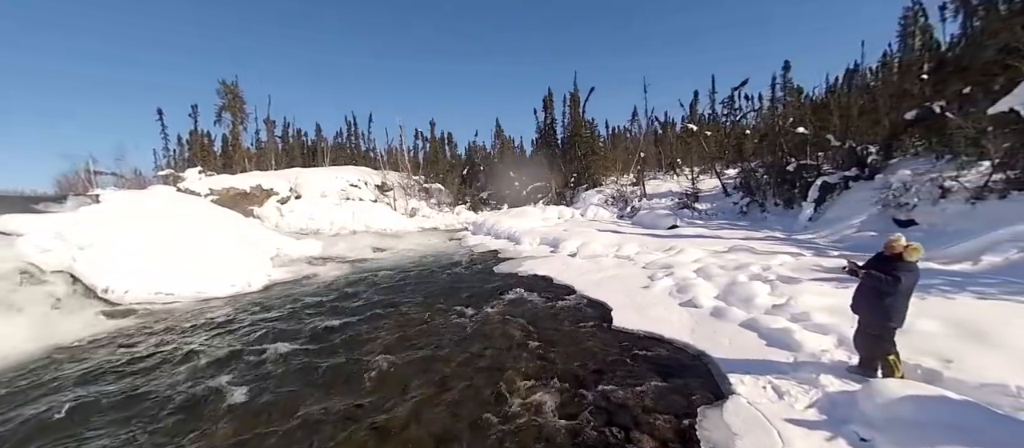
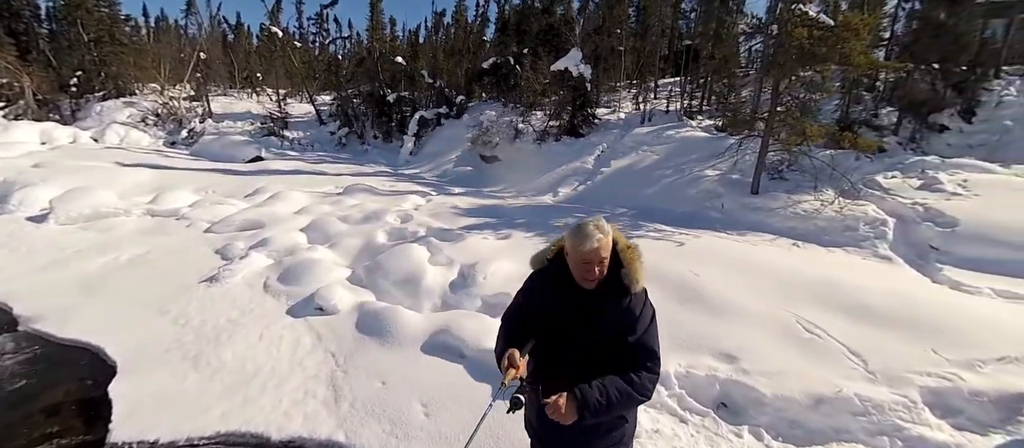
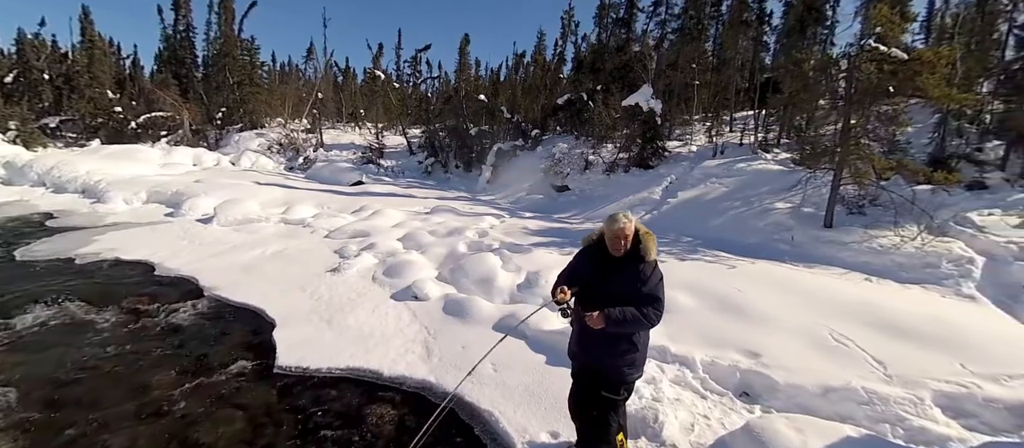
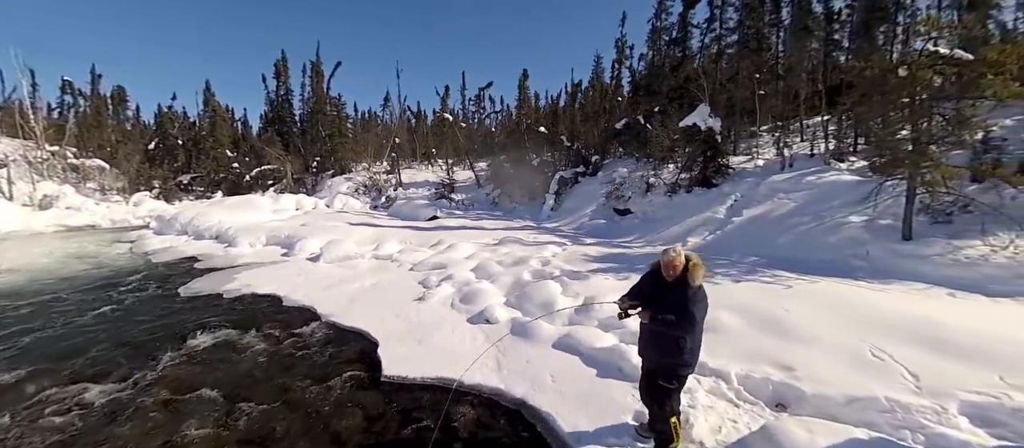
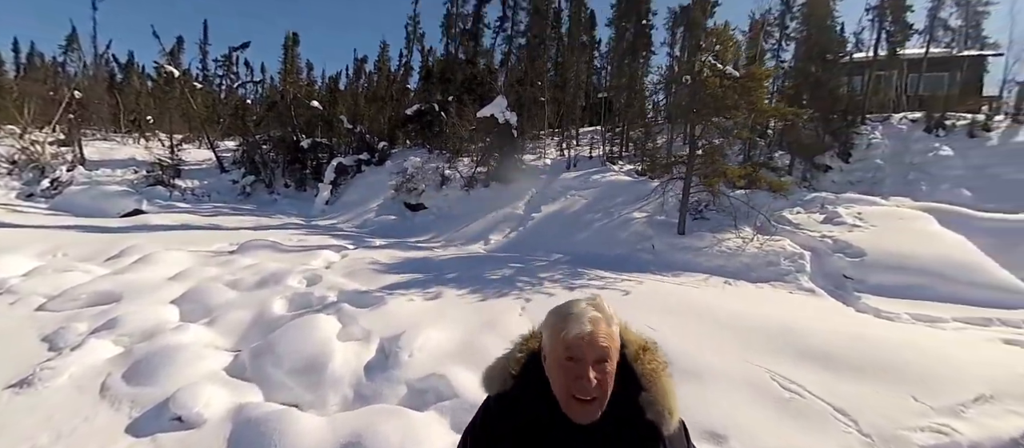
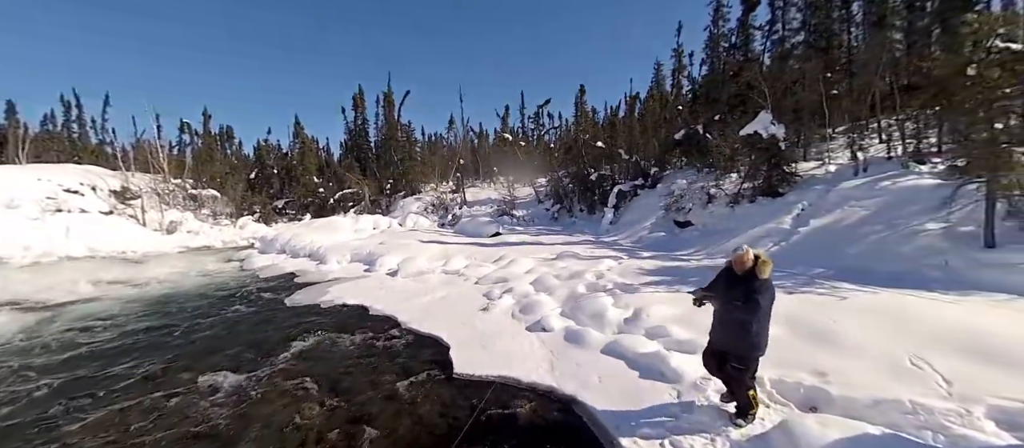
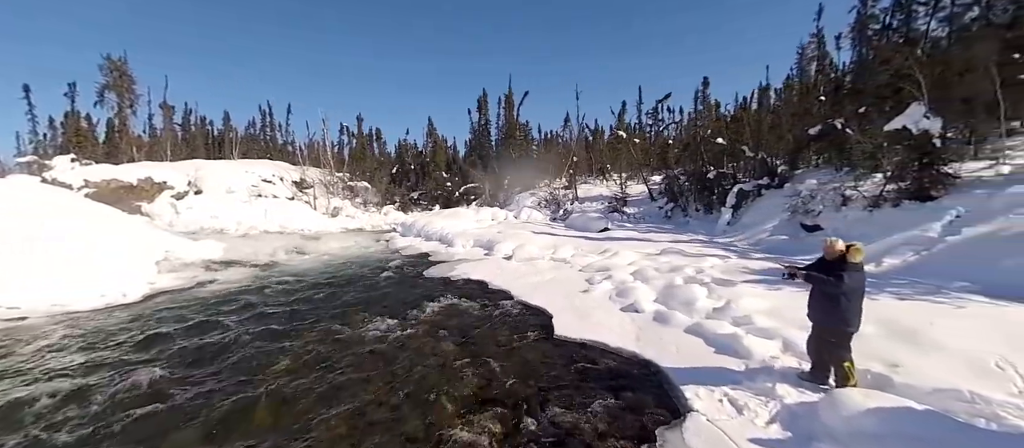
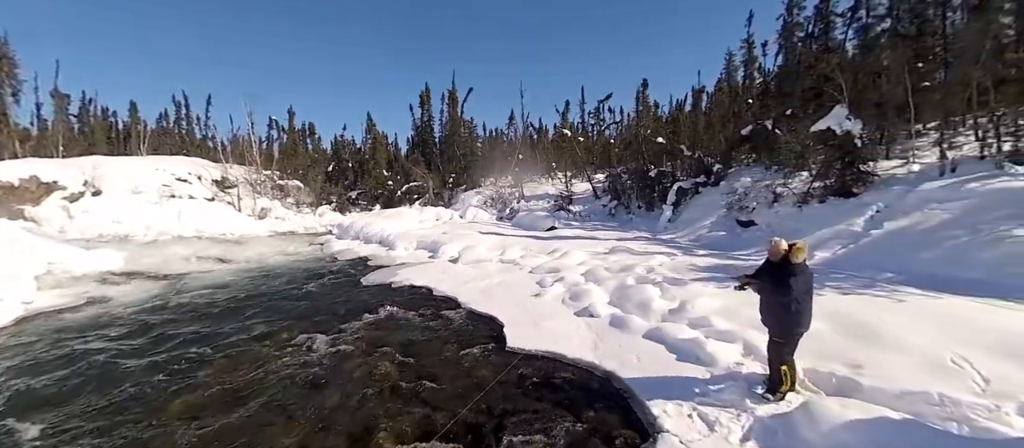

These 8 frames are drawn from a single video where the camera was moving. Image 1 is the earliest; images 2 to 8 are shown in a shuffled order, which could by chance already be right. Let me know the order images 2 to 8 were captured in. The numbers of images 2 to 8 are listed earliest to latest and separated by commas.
7, 8, 6, 4, 3, 2, 5
